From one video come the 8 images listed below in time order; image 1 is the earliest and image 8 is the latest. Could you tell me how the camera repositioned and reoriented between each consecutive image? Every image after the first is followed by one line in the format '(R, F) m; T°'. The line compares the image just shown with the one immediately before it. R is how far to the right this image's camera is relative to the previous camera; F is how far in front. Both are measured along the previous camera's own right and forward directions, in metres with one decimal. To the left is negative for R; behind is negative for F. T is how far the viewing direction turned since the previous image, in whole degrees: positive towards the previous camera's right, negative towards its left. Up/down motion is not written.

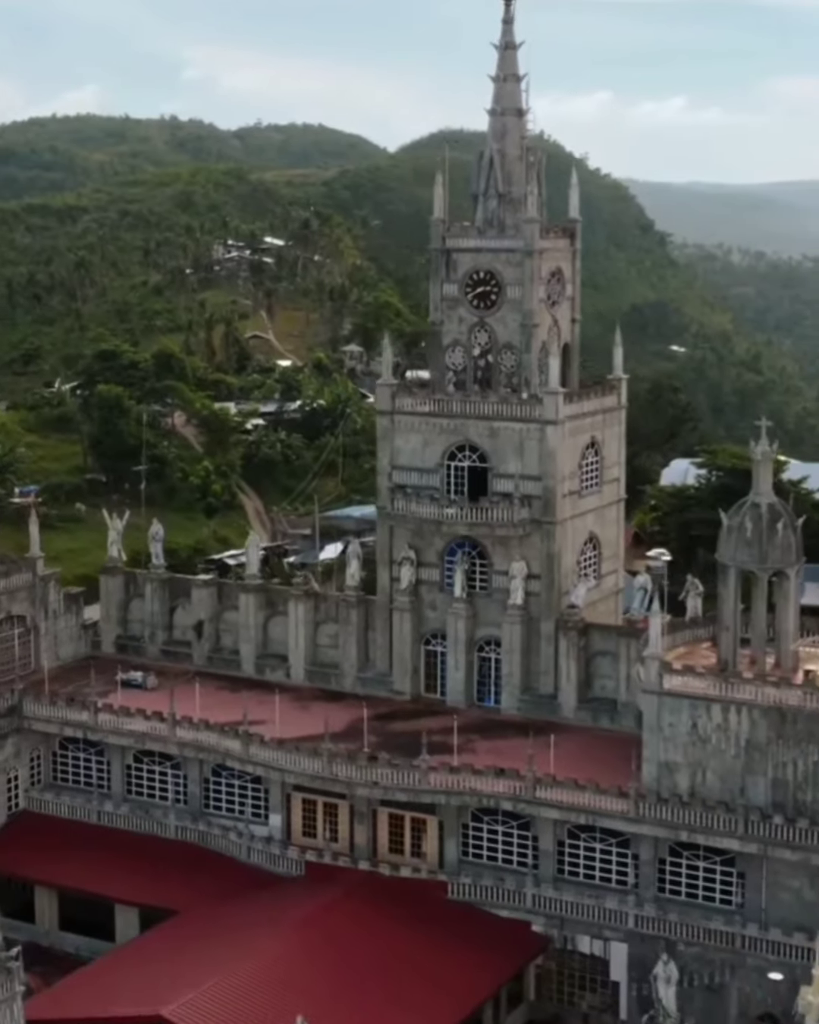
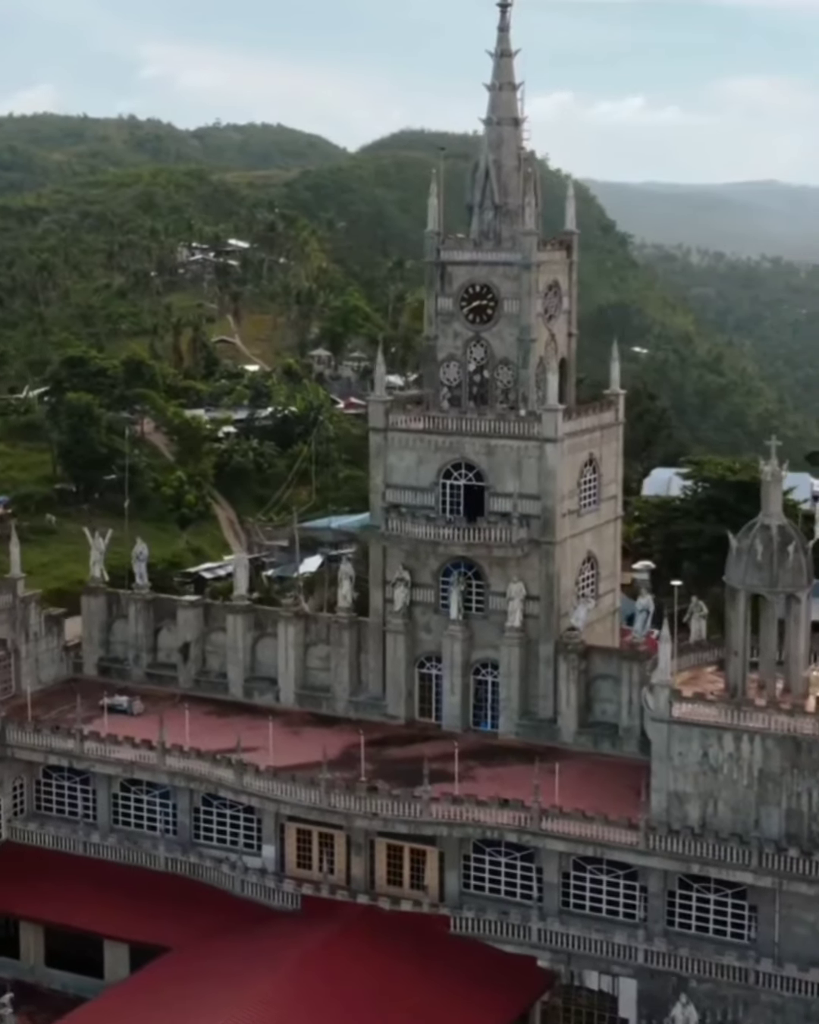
(-0.9, +1.1) m; +1°
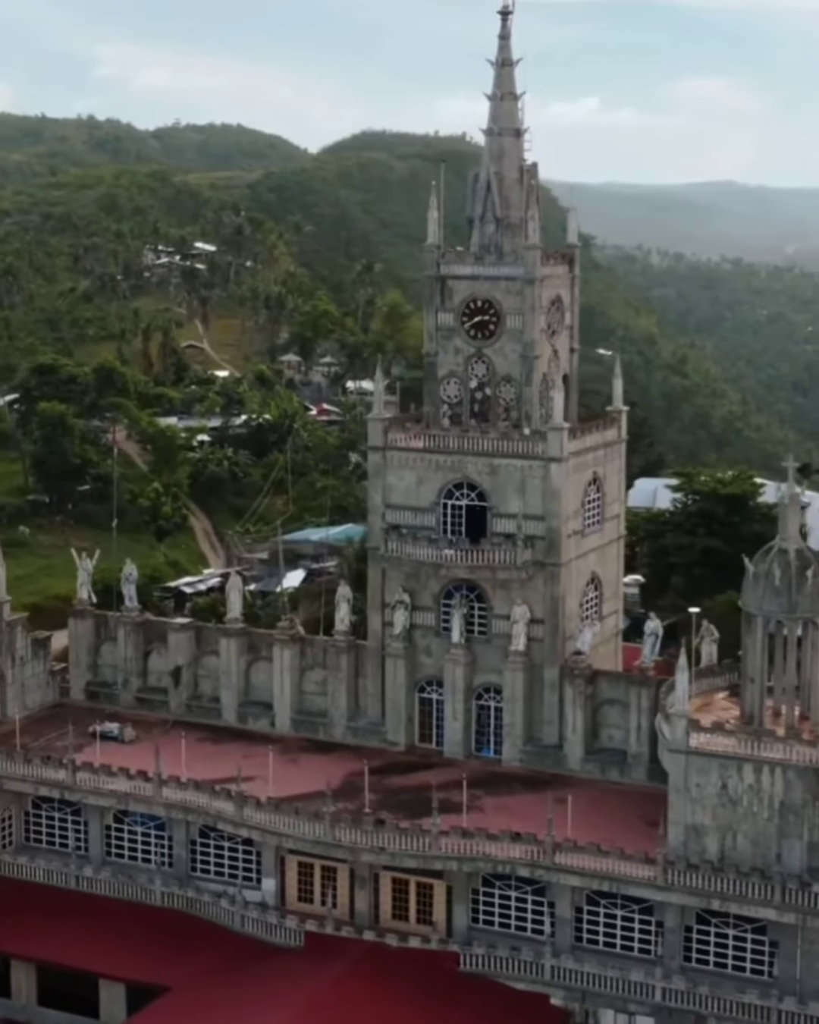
(-1.0, +1.1) m; +1°
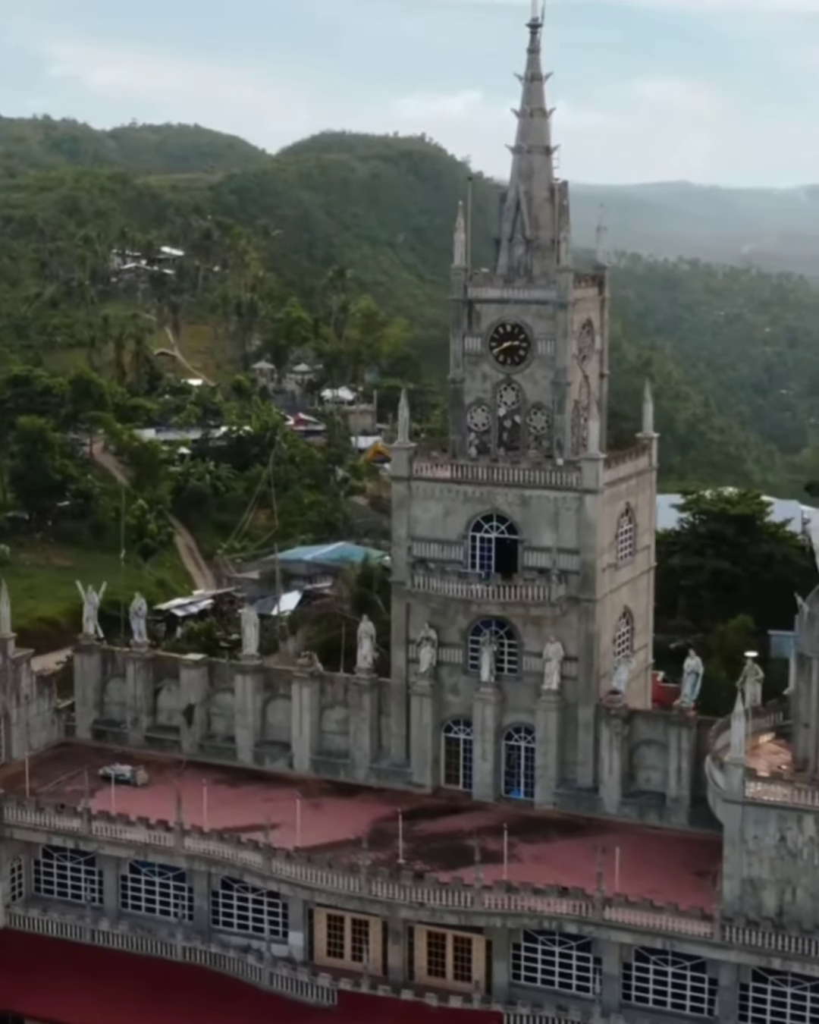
(-1.6, +1.7) m; +2°
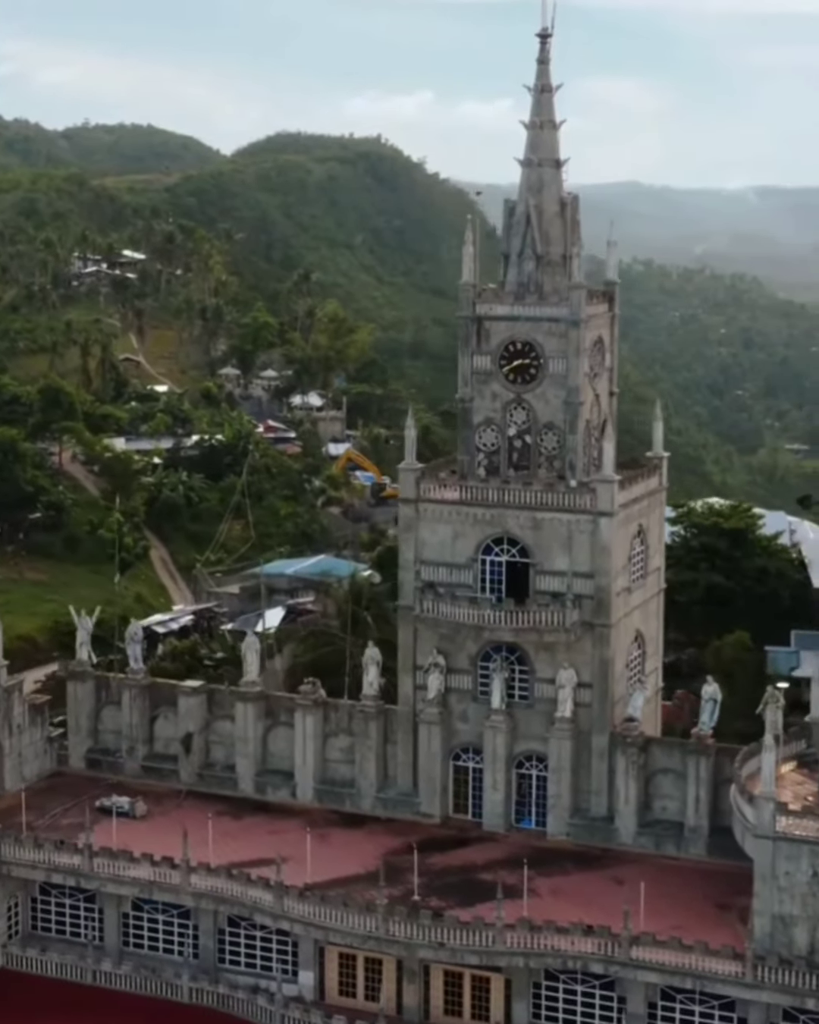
(-1.2, +1.1) m; +2°
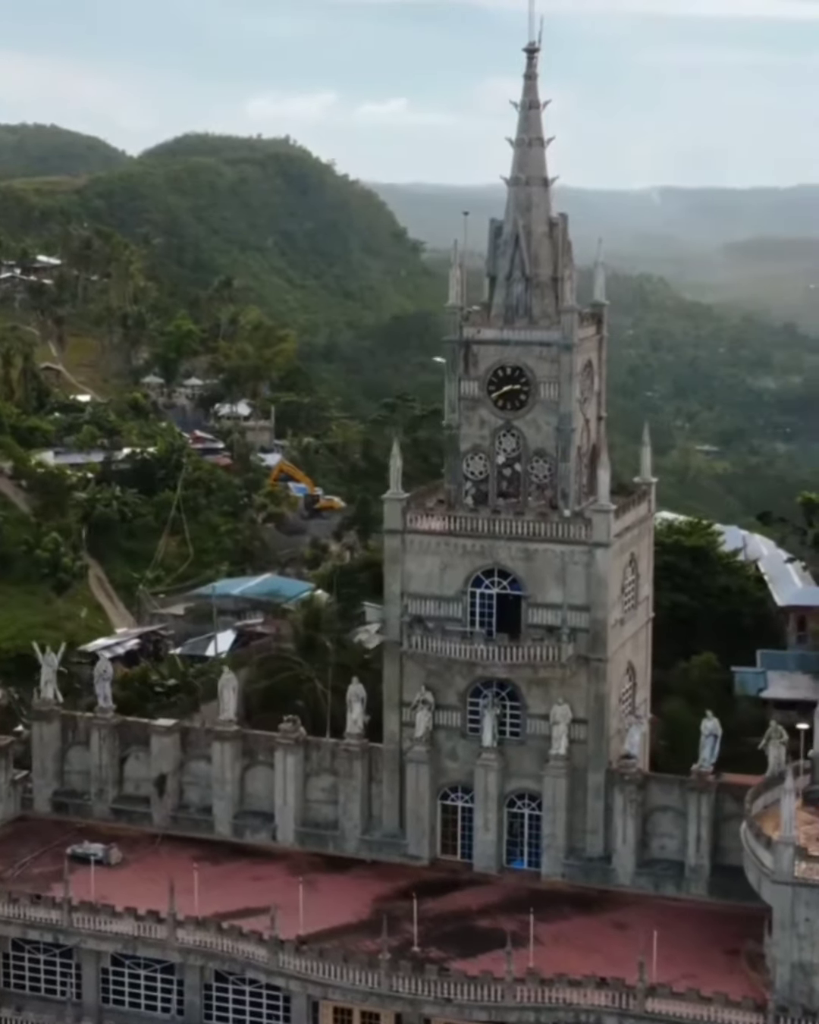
(-1.7, +1.4) m; +3°
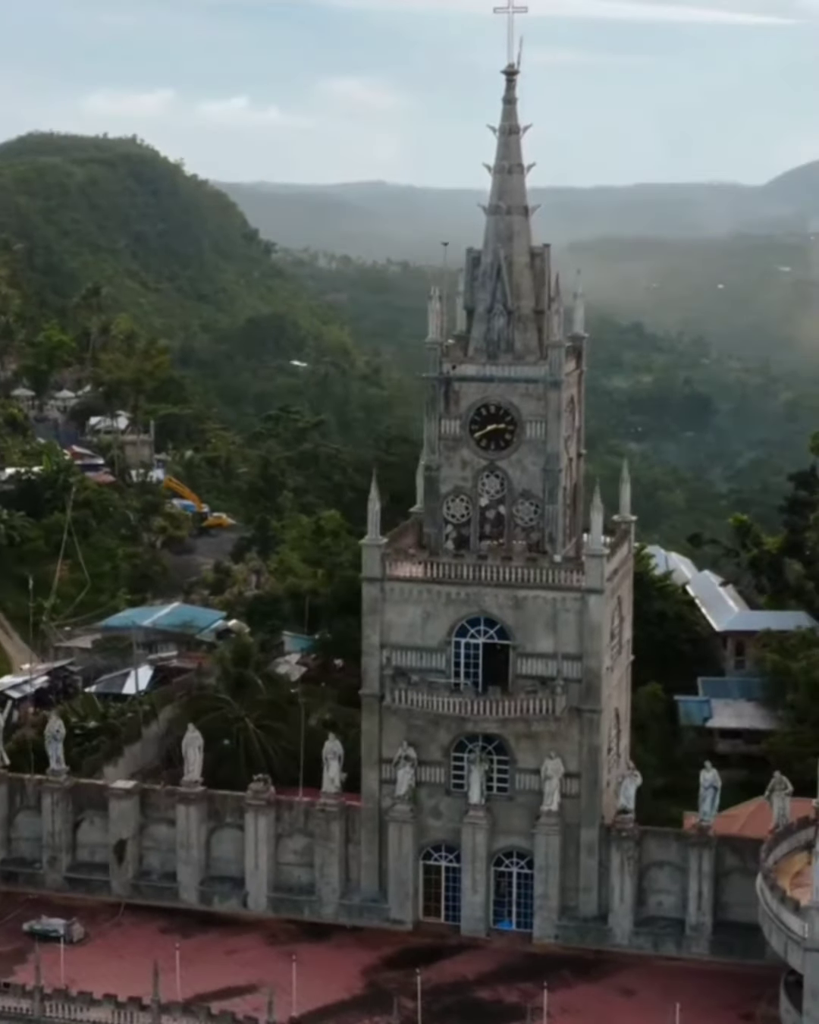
(-2.7, +2.0) m; +5°
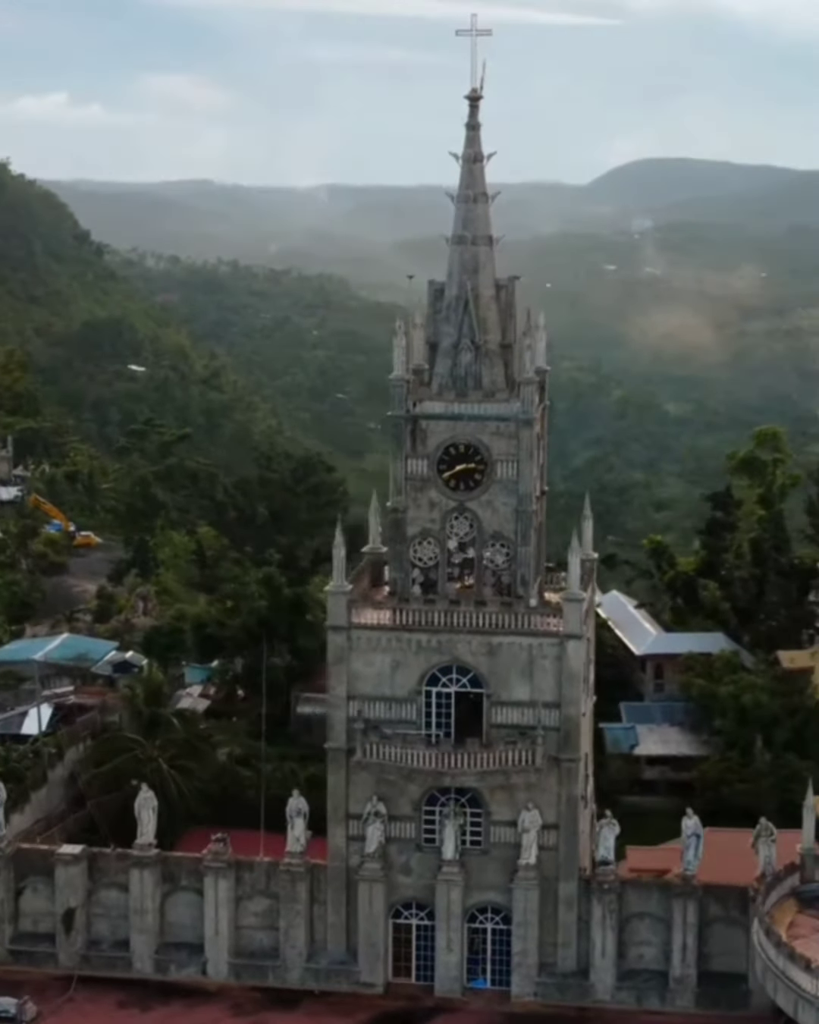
(-2.7, +1.7) m; +6°
